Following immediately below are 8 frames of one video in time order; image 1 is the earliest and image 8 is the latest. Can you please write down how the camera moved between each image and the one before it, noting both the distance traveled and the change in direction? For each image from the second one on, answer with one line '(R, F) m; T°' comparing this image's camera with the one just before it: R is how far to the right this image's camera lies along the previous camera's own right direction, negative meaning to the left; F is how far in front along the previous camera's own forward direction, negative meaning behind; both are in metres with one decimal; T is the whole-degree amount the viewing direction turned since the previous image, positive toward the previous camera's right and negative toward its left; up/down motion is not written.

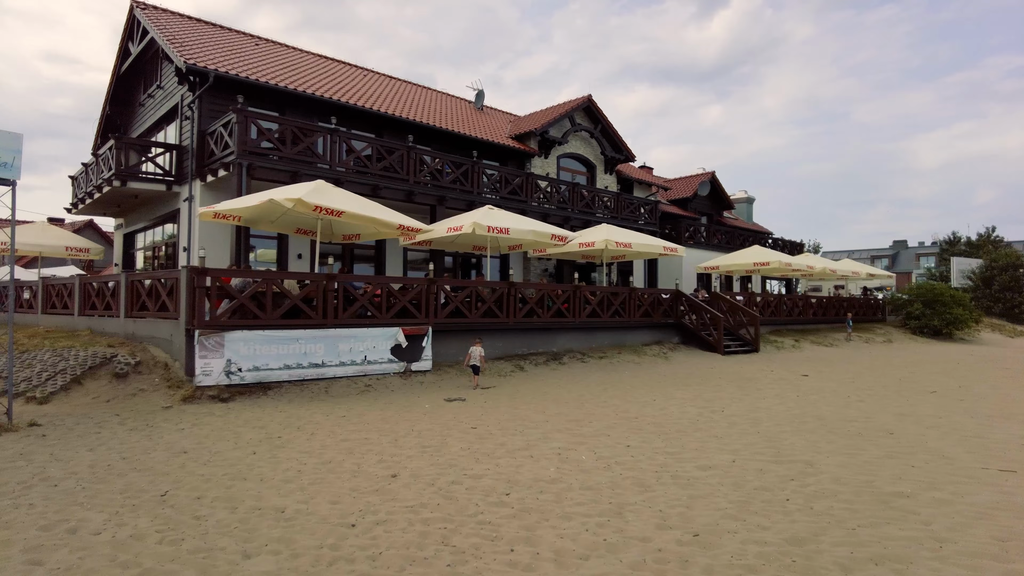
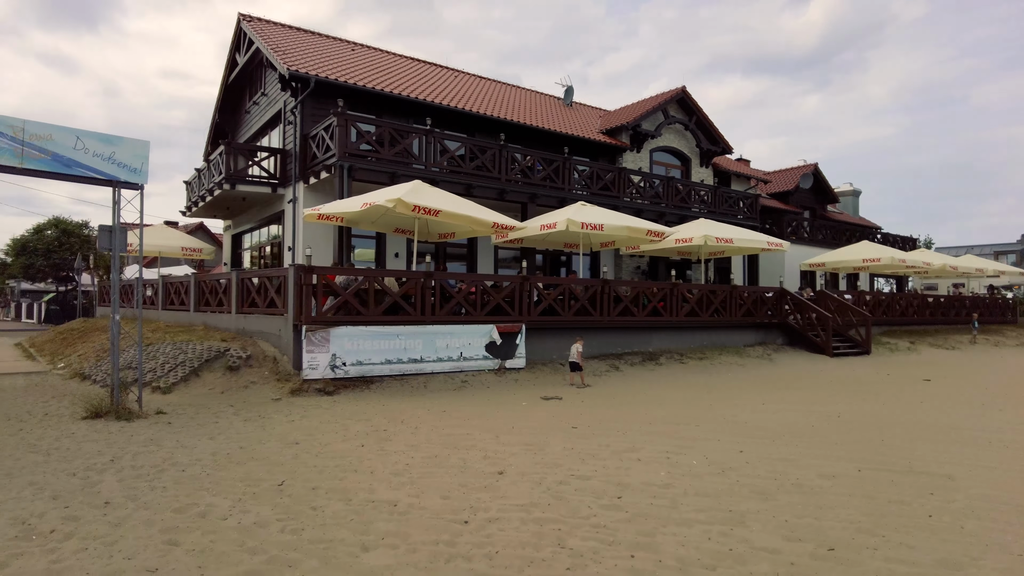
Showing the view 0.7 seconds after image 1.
(-0.2, +0.1) m; -7°
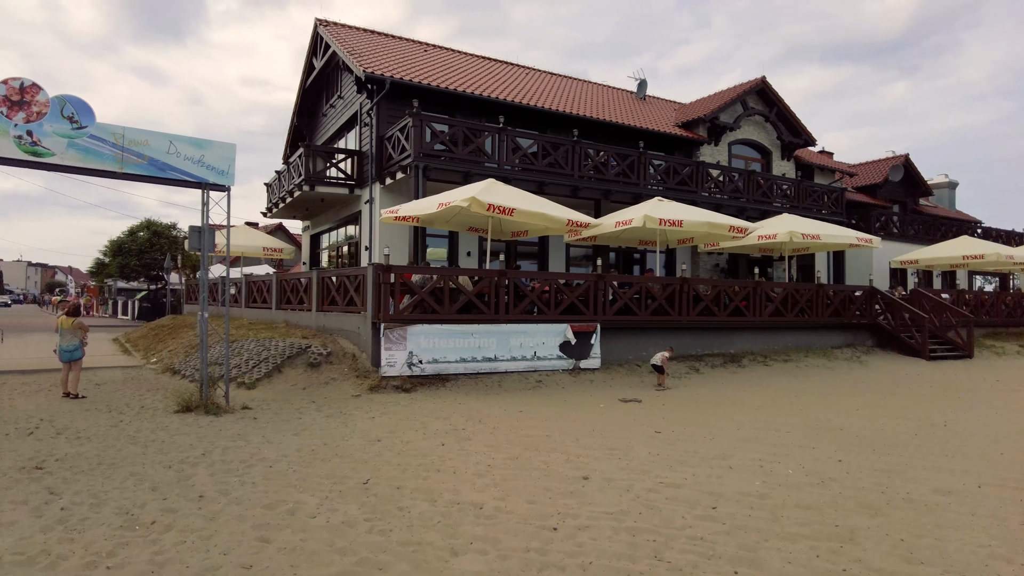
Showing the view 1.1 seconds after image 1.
(-0.1, +0.1) m; -6°
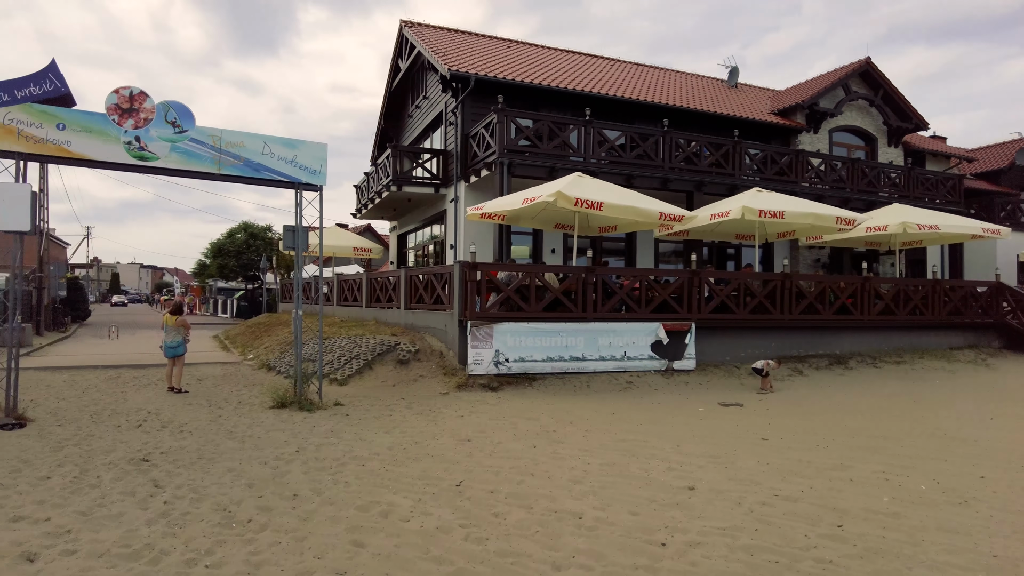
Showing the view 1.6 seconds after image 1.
(-0.1, +0.3) m; -7°
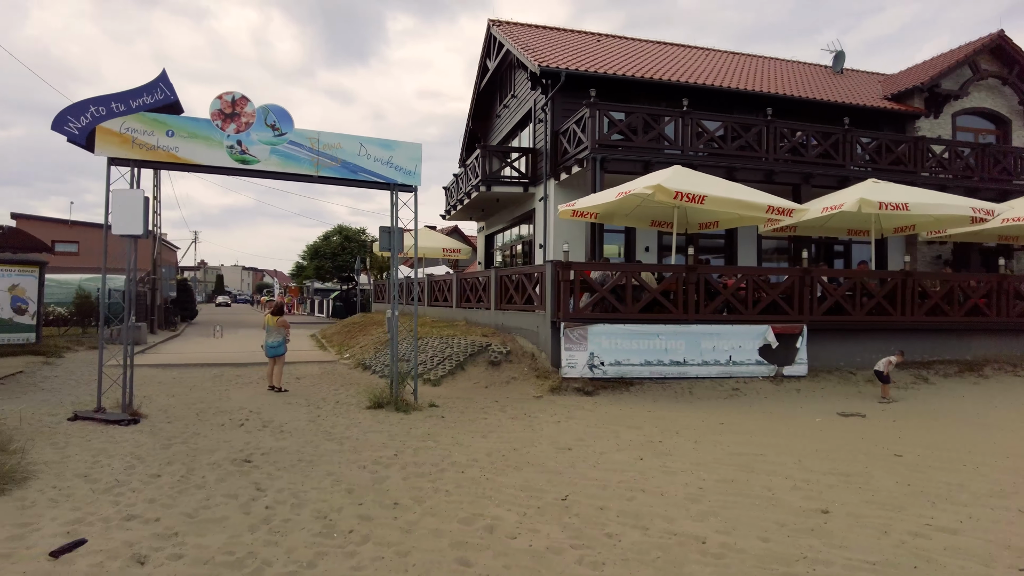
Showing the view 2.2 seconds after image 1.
(-0.2, +0.3) m; -7°
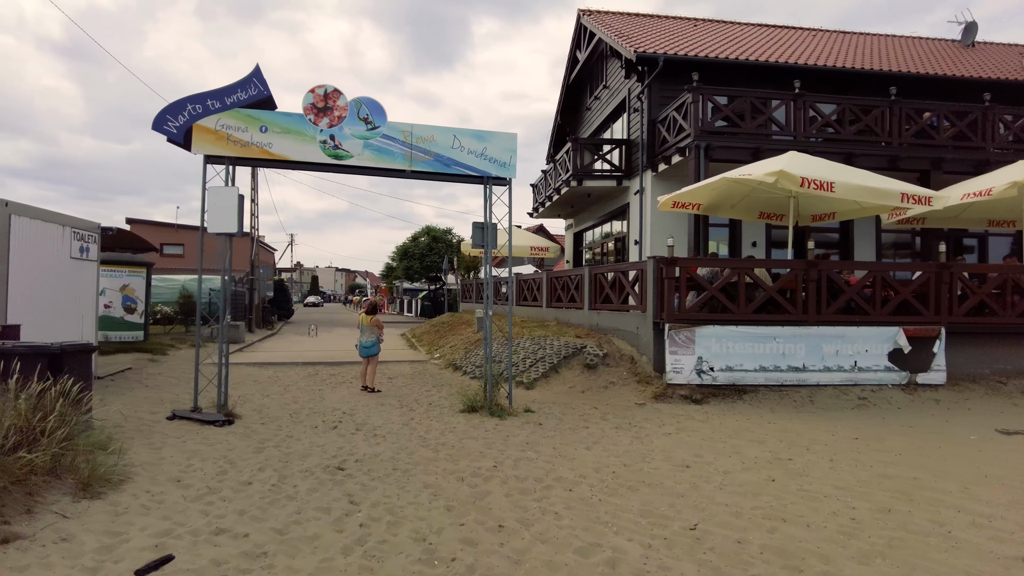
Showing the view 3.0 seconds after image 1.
(-0.2, +0.5) m; -7°
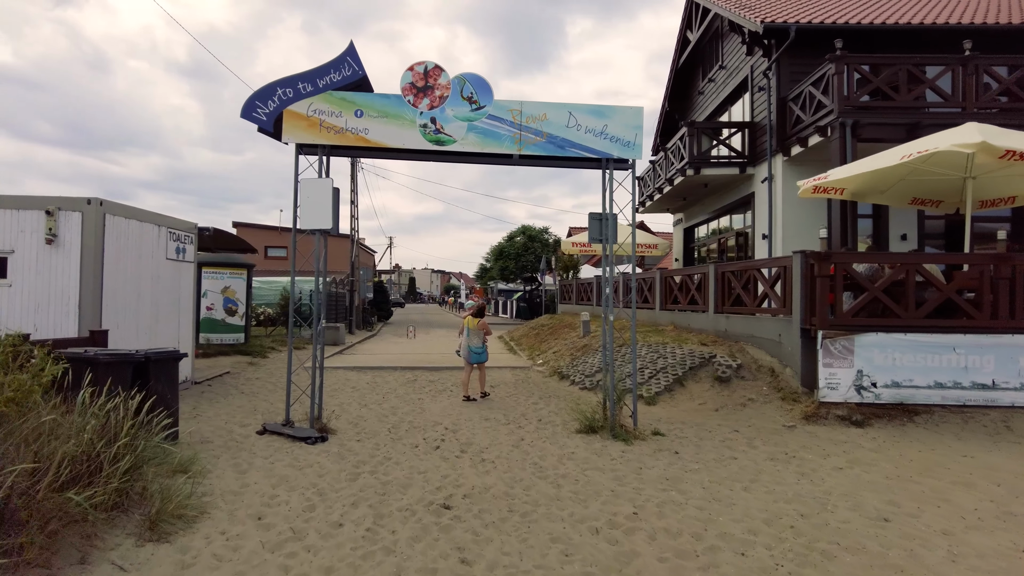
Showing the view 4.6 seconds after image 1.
(-0.3, +1.0) m; -8°
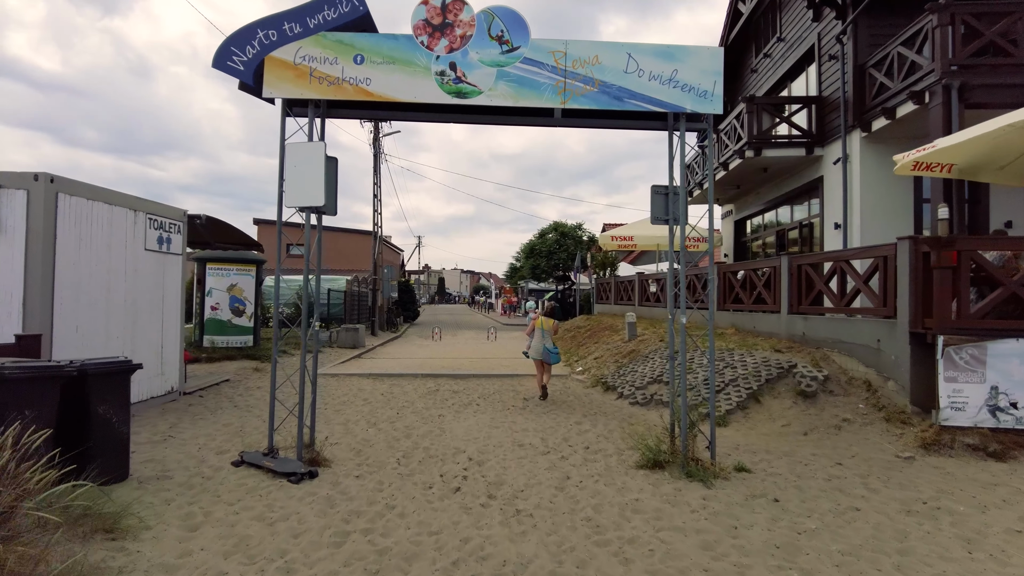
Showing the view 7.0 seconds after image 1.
(-0.1, +1.4) m; -3°
